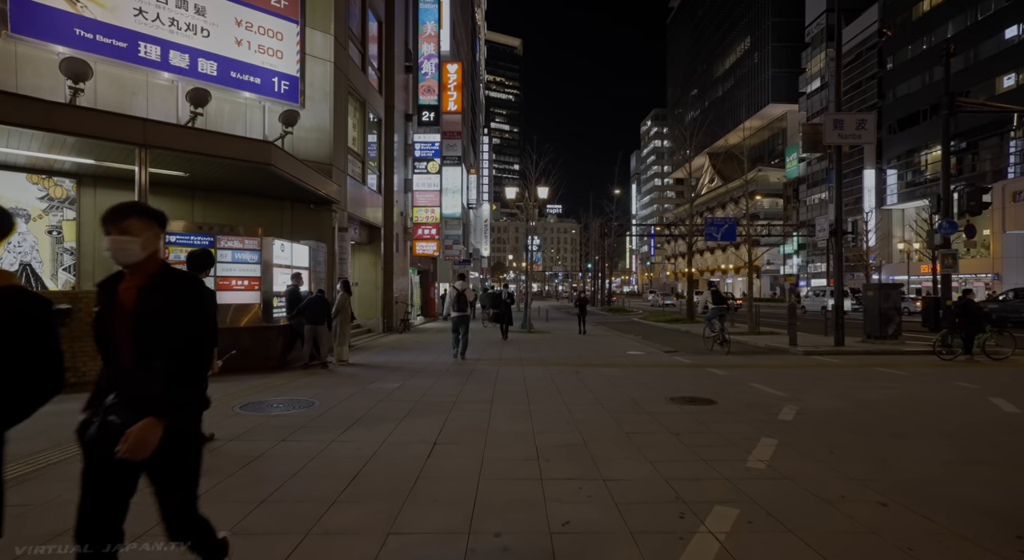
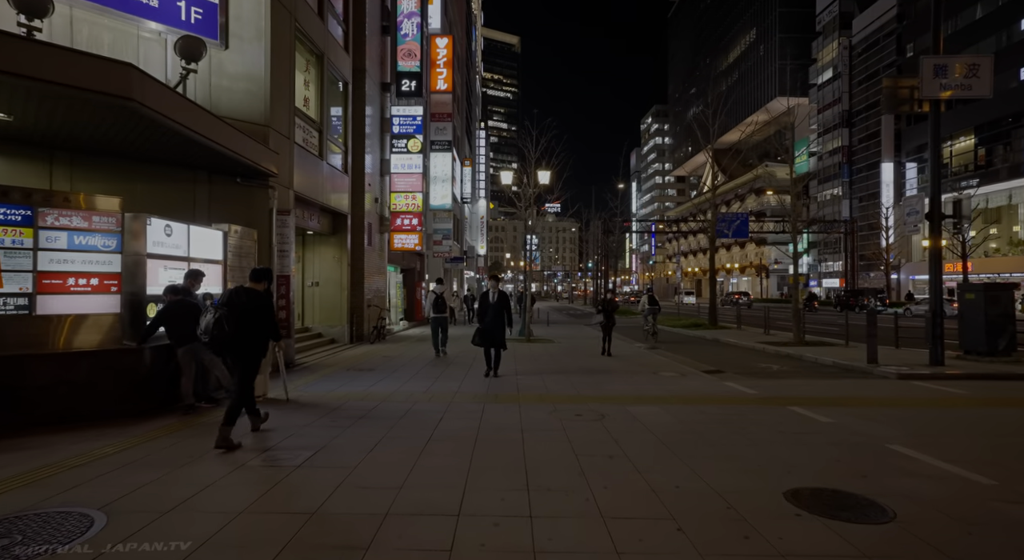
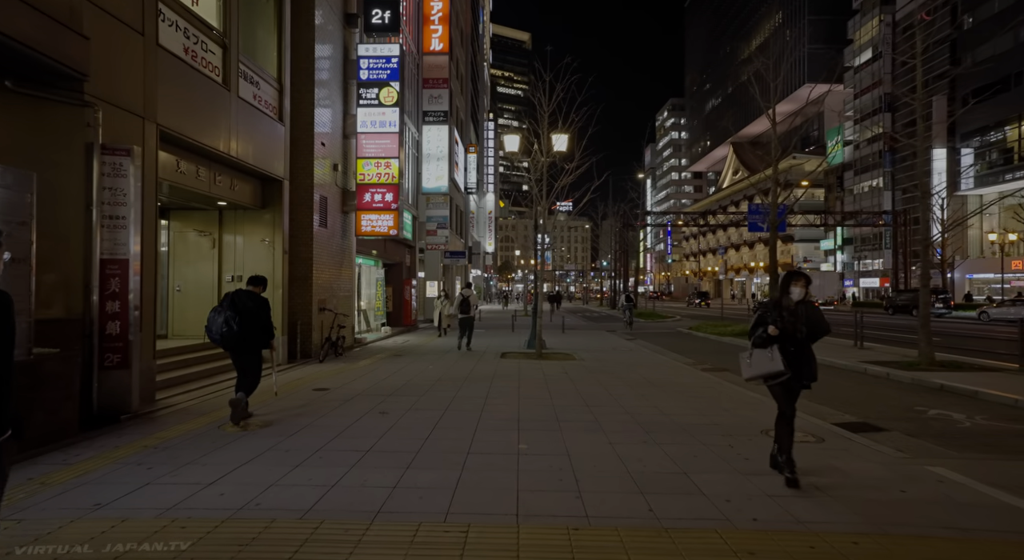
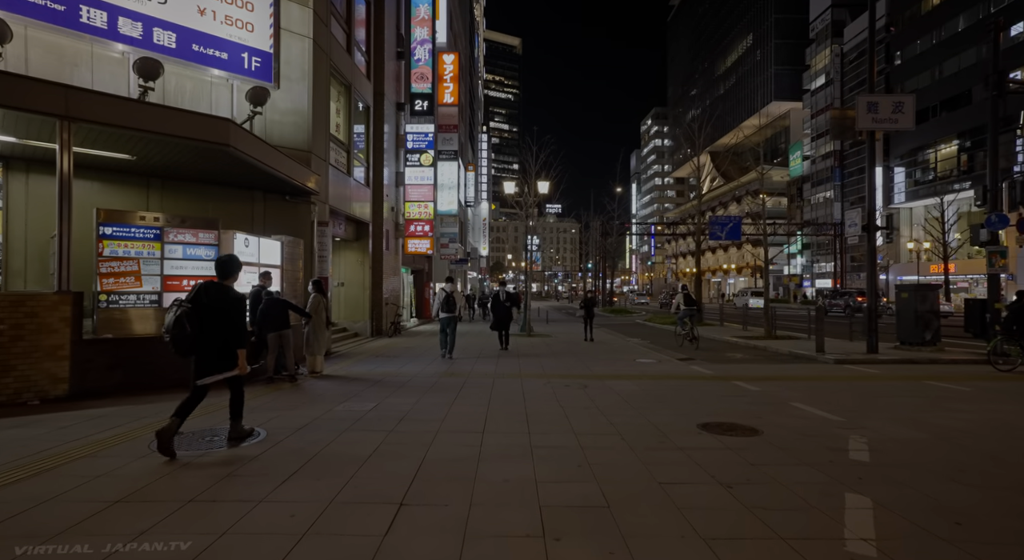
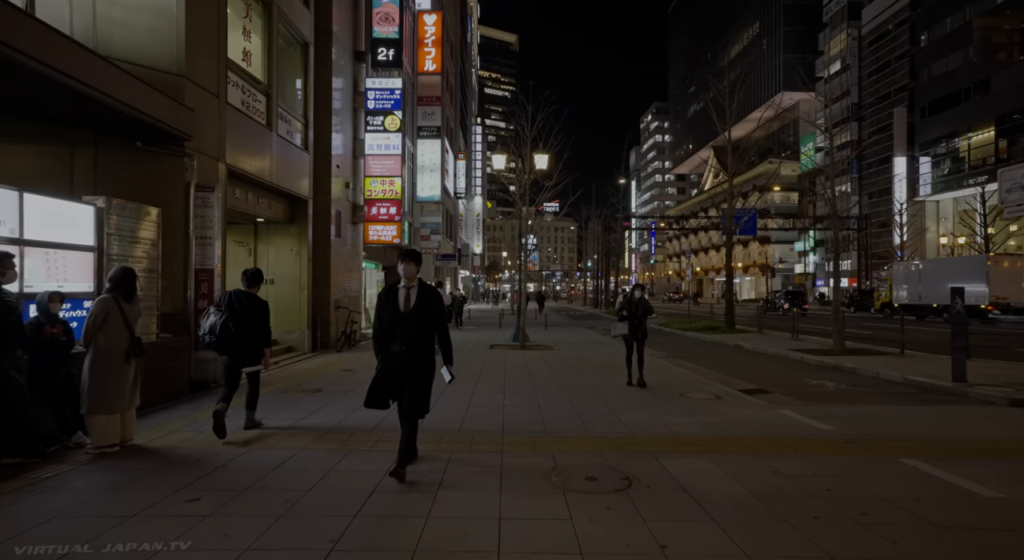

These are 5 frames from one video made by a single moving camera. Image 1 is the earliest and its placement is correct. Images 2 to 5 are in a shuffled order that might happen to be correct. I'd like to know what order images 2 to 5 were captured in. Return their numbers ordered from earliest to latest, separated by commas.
4, 2, 5, 3
